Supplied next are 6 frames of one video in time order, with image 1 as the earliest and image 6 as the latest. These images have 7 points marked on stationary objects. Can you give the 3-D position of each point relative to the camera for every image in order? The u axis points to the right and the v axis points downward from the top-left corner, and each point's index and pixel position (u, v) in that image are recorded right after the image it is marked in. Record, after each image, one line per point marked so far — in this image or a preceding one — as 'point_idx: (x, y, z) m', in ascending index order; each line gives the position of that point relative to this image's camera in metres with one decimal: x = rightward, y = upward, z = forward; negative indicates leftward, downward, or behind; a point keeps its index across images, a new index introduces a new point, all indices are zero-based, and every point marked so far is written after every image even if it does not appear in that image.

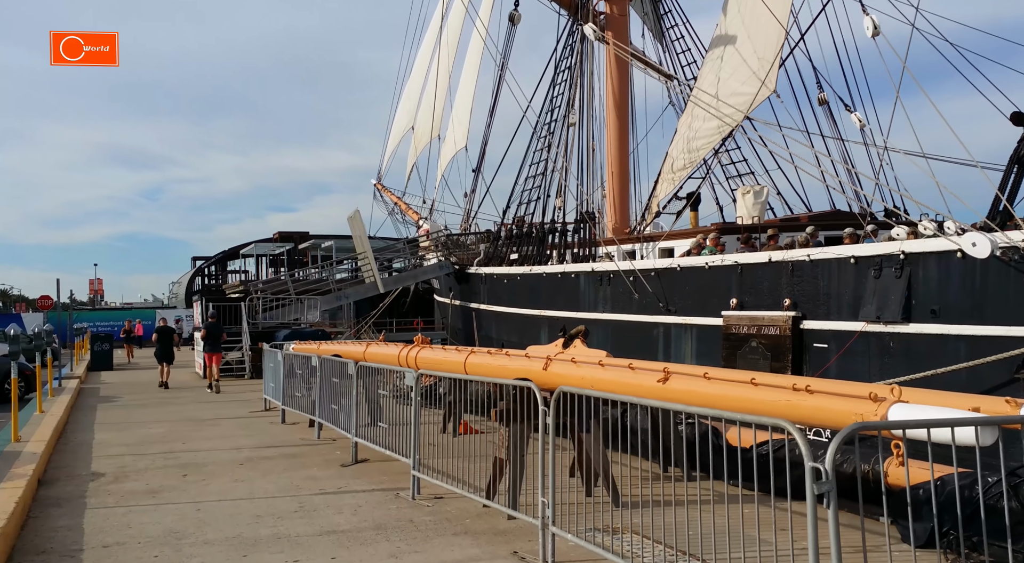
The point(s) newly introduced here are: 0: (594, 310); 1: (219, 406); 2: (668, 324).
0: (+1.4, -0.5, +16.7) m
1: (-4.4, -1.8, +14.1) m
2: (+2.3, -0.6, +14.2) m
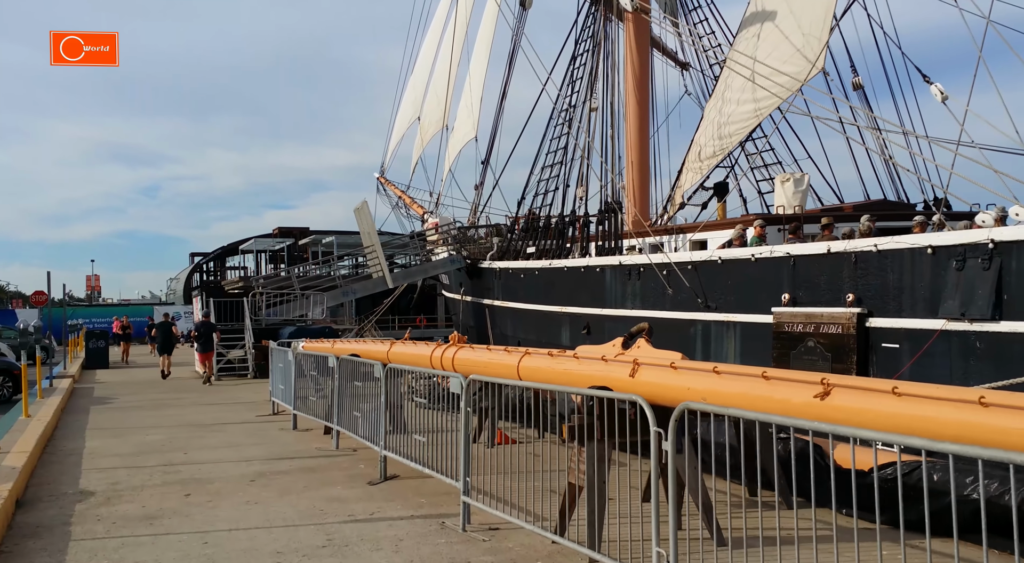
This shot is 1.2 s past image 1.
0: (+1.8, -0.4, +15.6) m
1: (-4.0, -1.7, +13.1) m
2: (+2.7, -0.6, +13.2) m
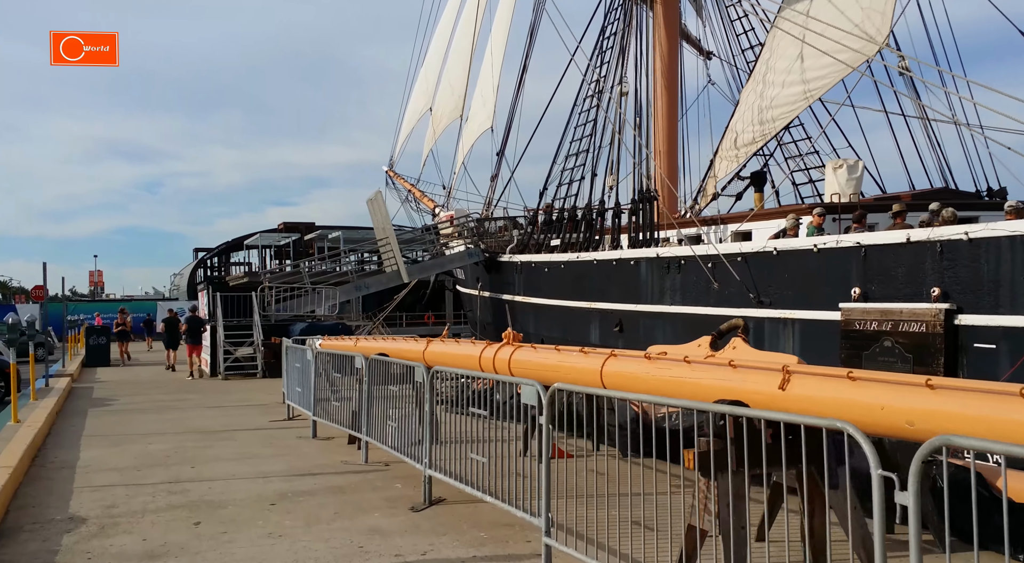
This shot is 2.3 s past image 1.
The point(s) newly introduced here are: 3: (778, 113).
0: (+2.2, -0.3, +14.6) m
1: (-3.5, -1.6, +12.0) m
2: (+3.2, -0.5, +12.1) m
3: (+4.3, +2.7, +15.3) m
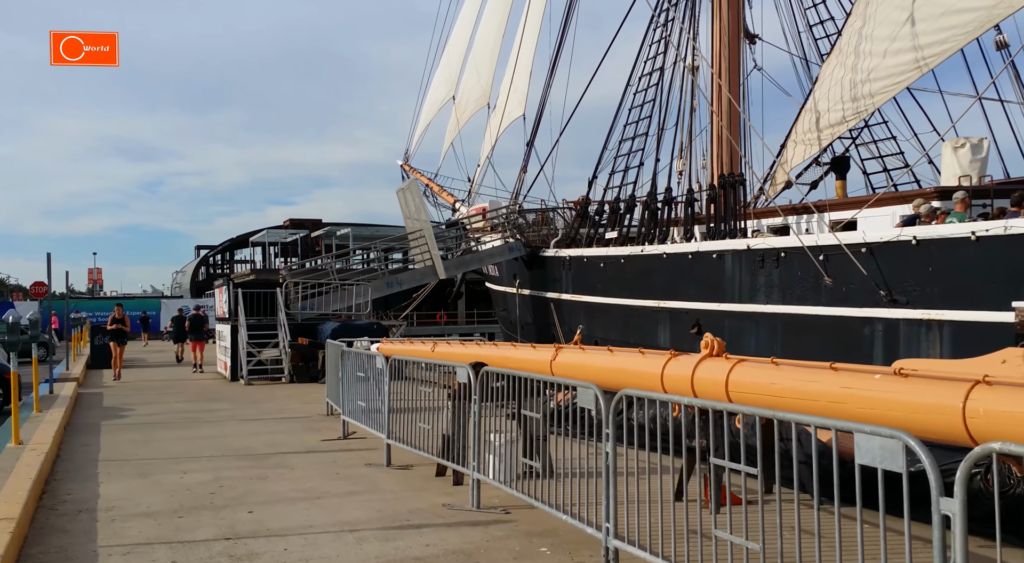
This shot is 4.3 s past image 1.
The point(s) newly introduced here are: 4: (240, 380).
0: (+3.2, -0.3, +12.8) m
1: (-2.6, -1.6, +10.2) m
2: (+4.1, -0.4, +10.3) m
3: (+5.3, +2.8, +13.5) m
4: (-4.9, -1.8, +17.1) m
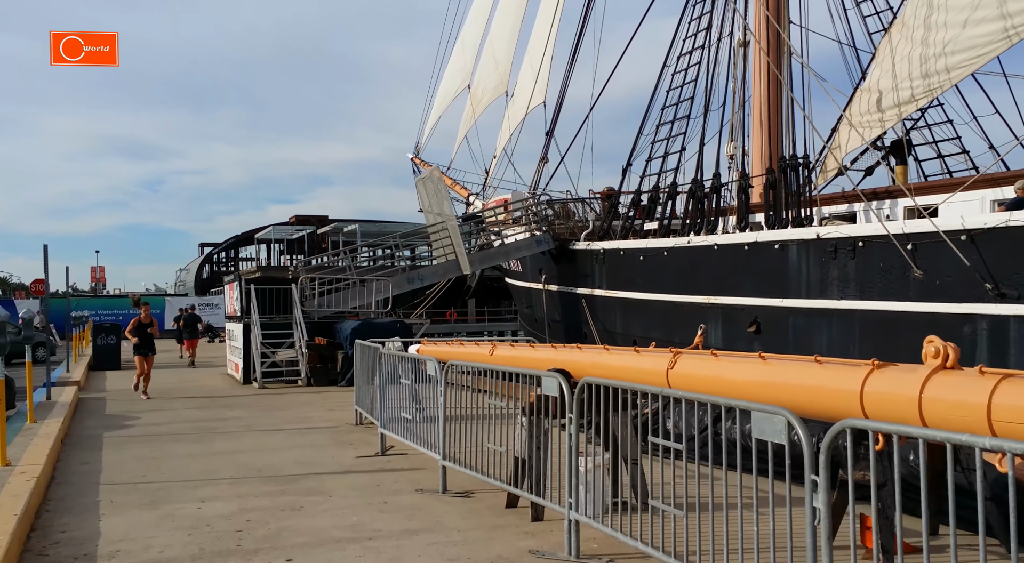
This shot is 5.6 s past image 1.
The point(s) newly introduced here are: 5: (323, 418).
0: (+3.7, -0.2, +11.5) m
1: (-2.1, -1.5, +9.0) m
2: (+4.7, -0.3, +9.1) m
3: (+5.8, +2.9, +12.3) m
4: (-4.3, -1.7, +15.9) m
5: (-2.1, -1.5, +10.6) m
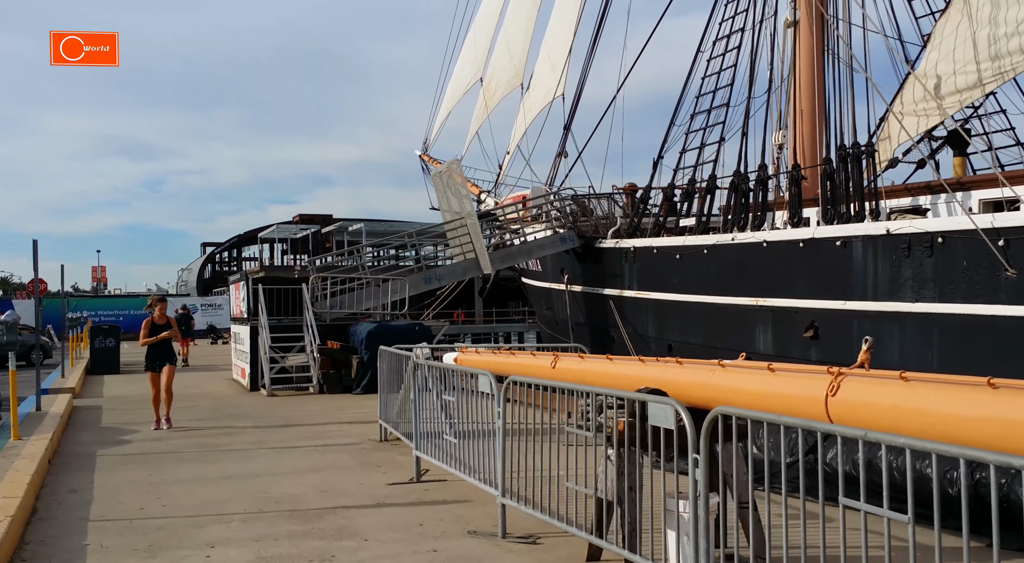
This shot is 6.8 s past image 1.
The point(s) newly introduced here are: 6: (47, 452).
0: (+4.2, -0.2, +10.4) m
1: (-1.7, -1.5, +7.9) m
2: (+5.1, -0.3, +8.0) m
3: (+6.2, +2.9, +11.2) m
4: (-3.9, -1.7, +14.8) m
5: (-1.7, -1.5, +9.5) m
6: (-3.9, -1.4, +7.9) m
